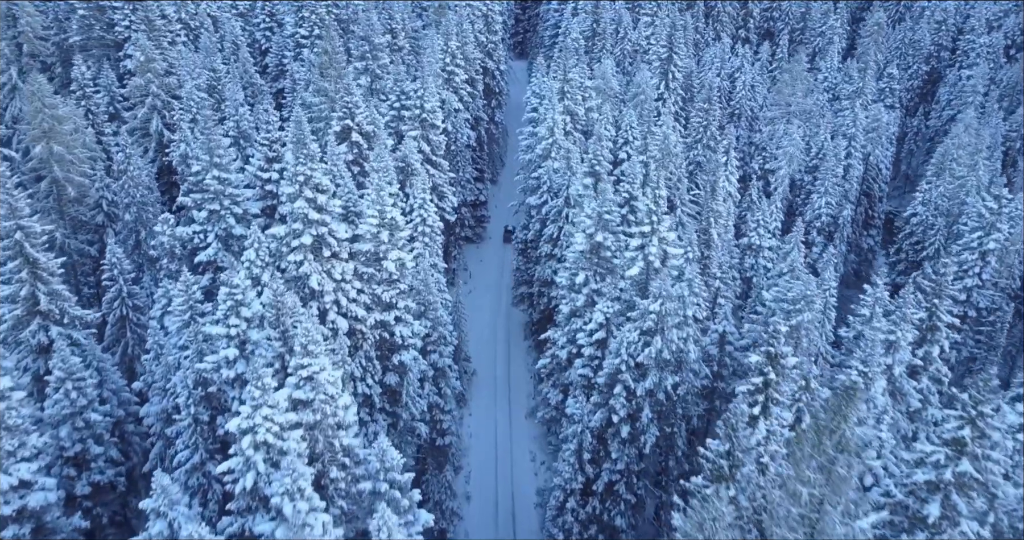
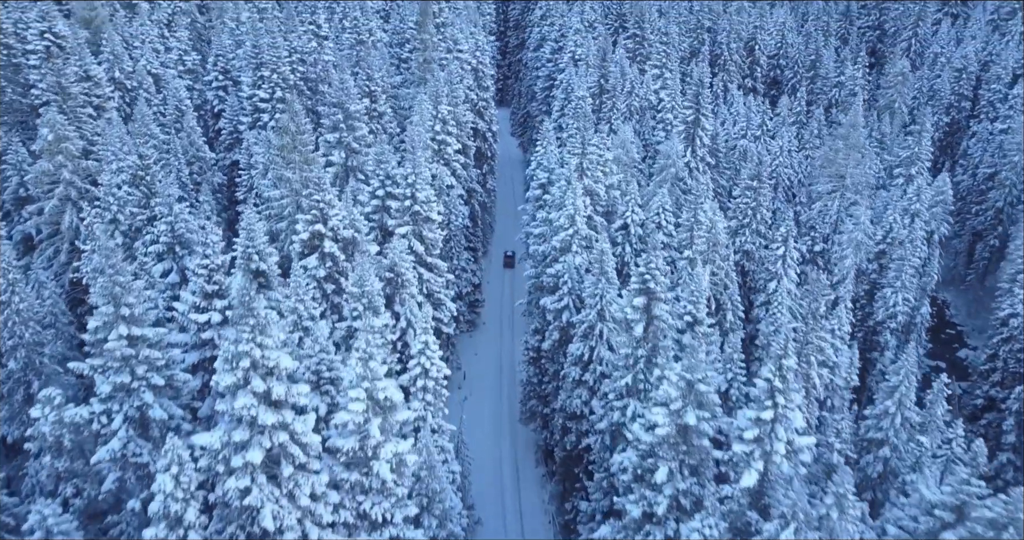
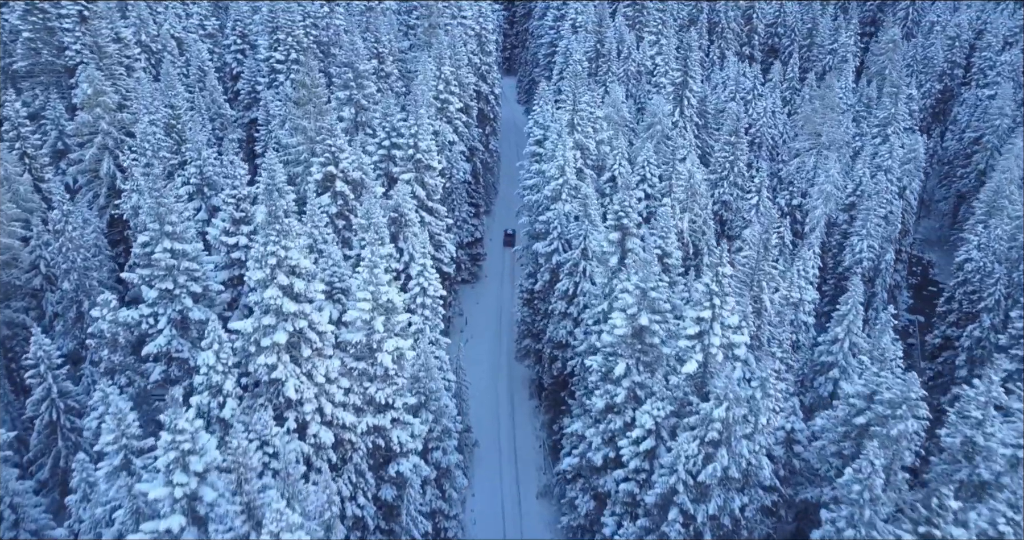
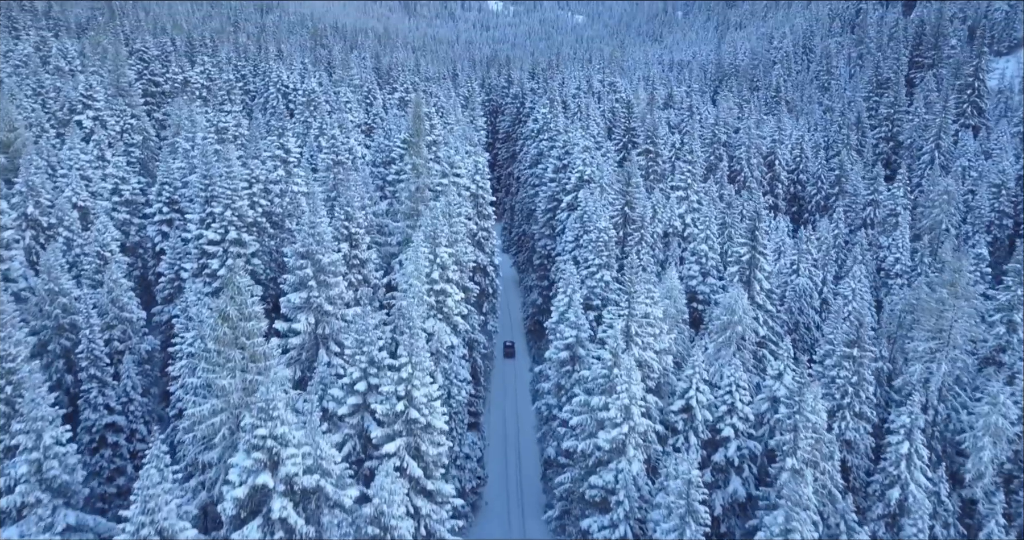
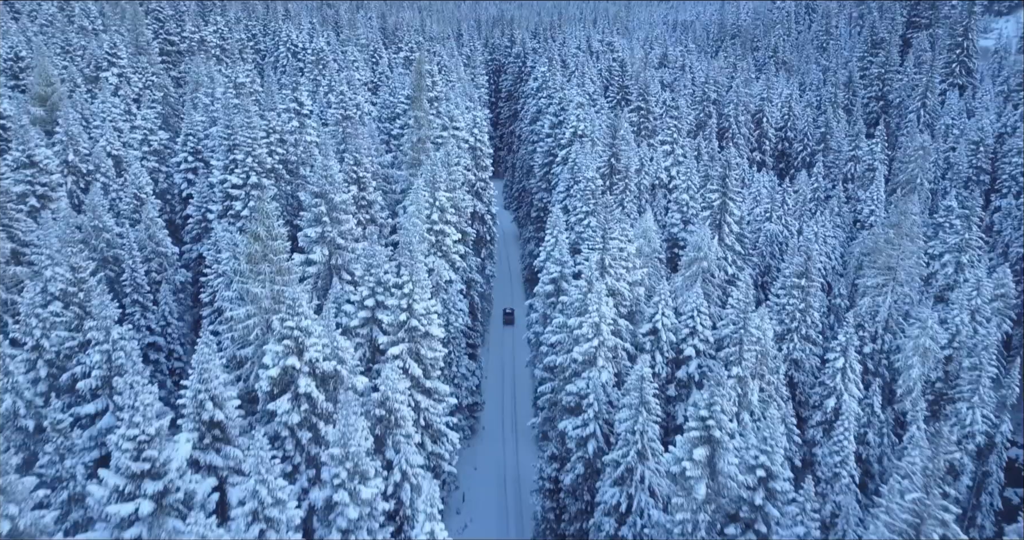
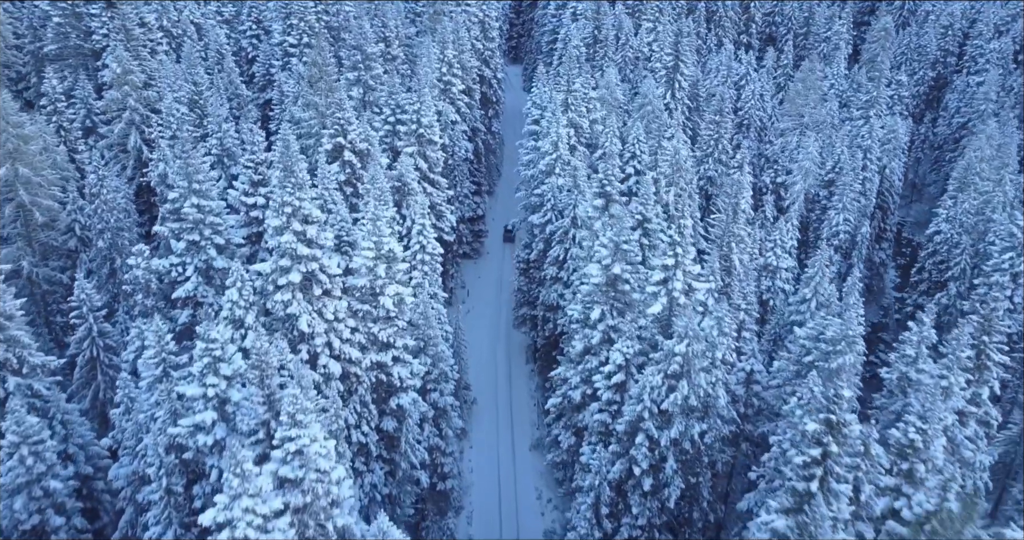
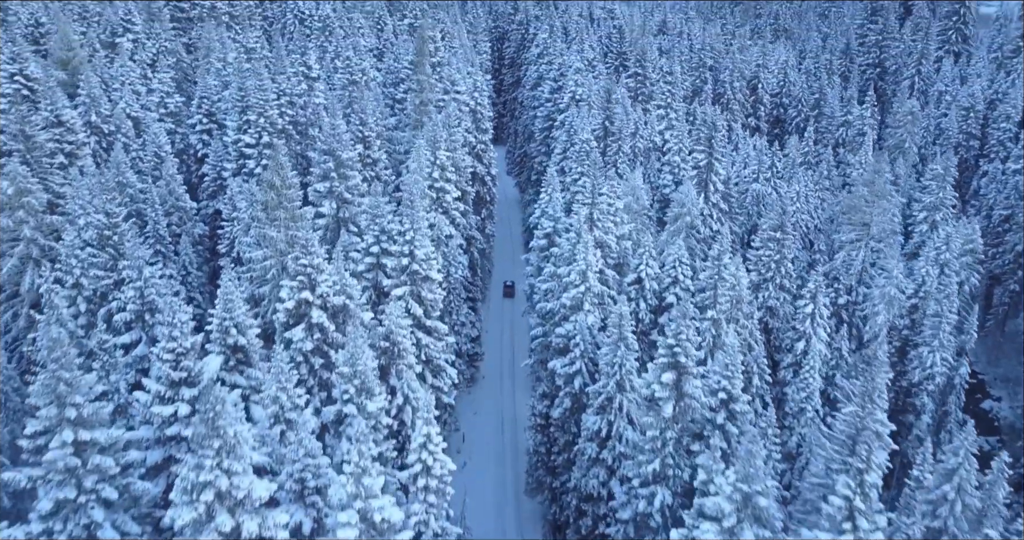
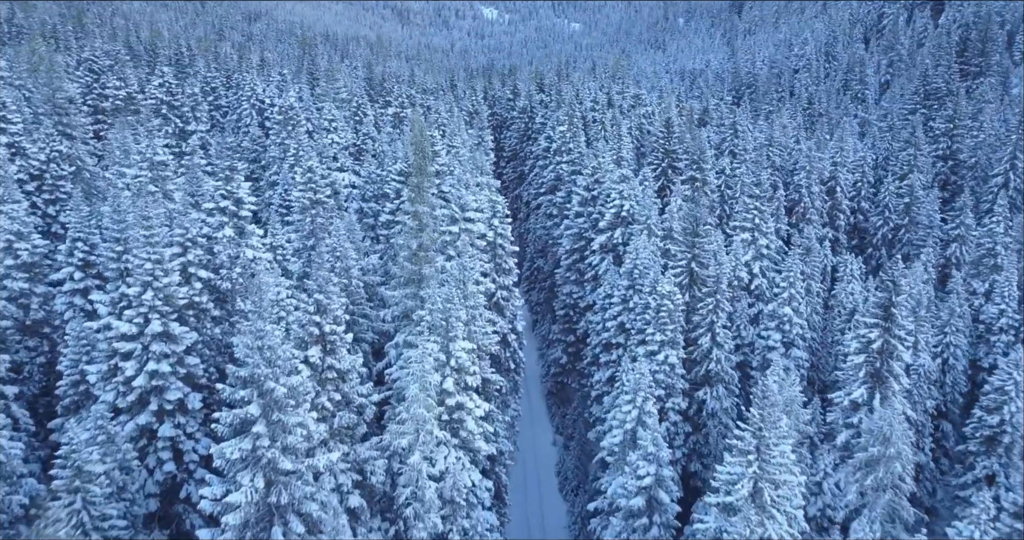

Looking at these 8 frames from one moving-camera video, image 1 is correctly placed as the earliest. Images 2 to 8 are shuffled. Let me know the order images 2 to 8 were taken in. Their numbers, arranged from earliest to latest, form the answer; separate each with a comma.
6, 3, 2, 7, 5, 4, 8
